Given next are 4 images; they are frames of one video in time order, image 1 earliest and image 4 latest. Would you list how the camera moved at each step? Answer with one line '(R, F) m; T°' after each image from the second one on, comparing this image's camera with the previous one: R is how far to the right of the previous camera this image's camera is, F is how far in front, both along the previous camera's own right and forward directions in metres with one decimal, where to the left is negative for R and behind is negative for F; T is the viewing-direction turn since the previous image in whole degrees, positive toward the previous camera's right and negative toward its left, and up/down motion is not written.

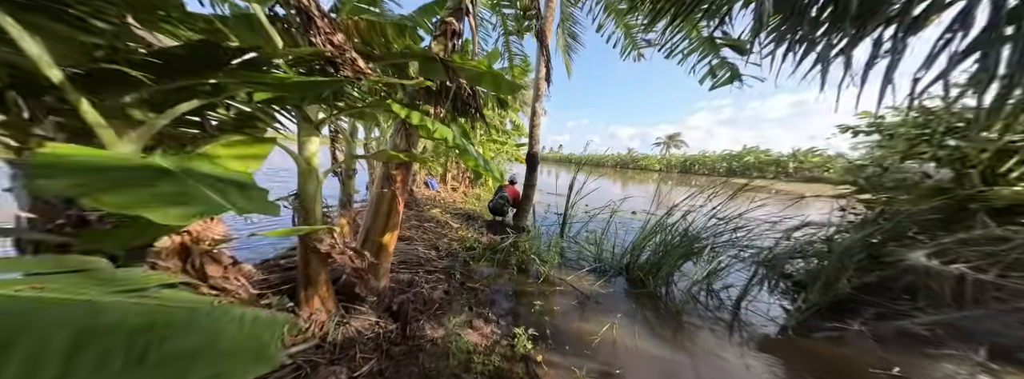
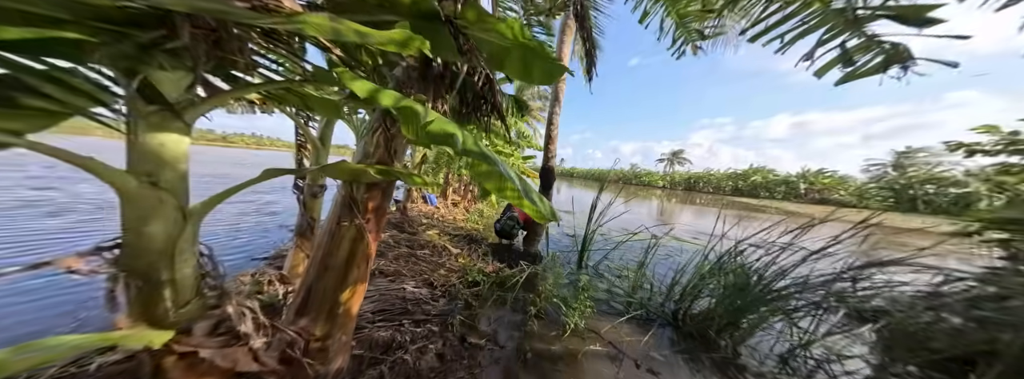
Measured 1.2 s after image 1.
(-0.2, +0.6) m; -1°
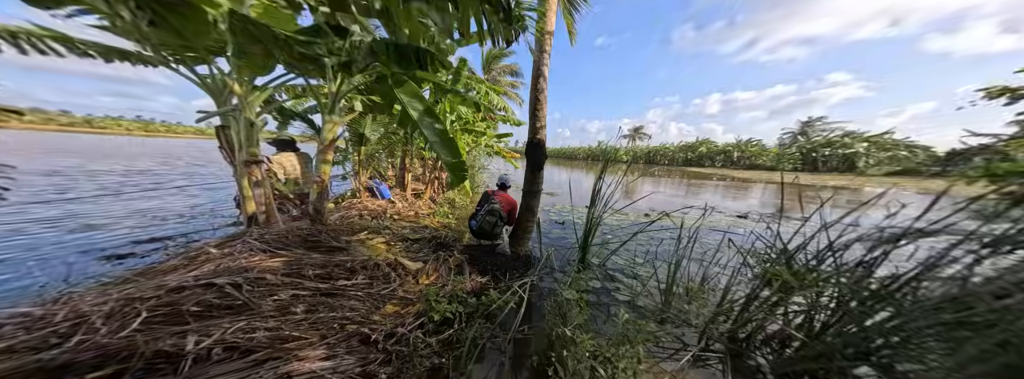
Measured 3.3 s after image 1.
(-0.1, +1.0) m; +7°
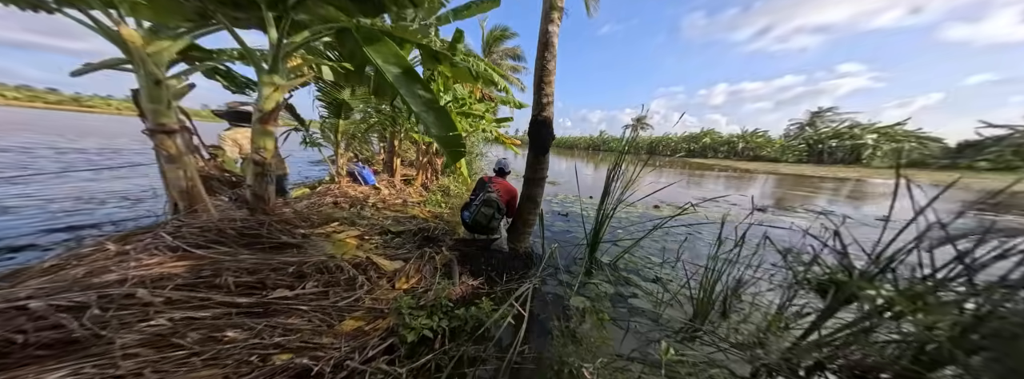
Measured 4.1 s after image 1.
(0.0, +0.5) m; 0°
